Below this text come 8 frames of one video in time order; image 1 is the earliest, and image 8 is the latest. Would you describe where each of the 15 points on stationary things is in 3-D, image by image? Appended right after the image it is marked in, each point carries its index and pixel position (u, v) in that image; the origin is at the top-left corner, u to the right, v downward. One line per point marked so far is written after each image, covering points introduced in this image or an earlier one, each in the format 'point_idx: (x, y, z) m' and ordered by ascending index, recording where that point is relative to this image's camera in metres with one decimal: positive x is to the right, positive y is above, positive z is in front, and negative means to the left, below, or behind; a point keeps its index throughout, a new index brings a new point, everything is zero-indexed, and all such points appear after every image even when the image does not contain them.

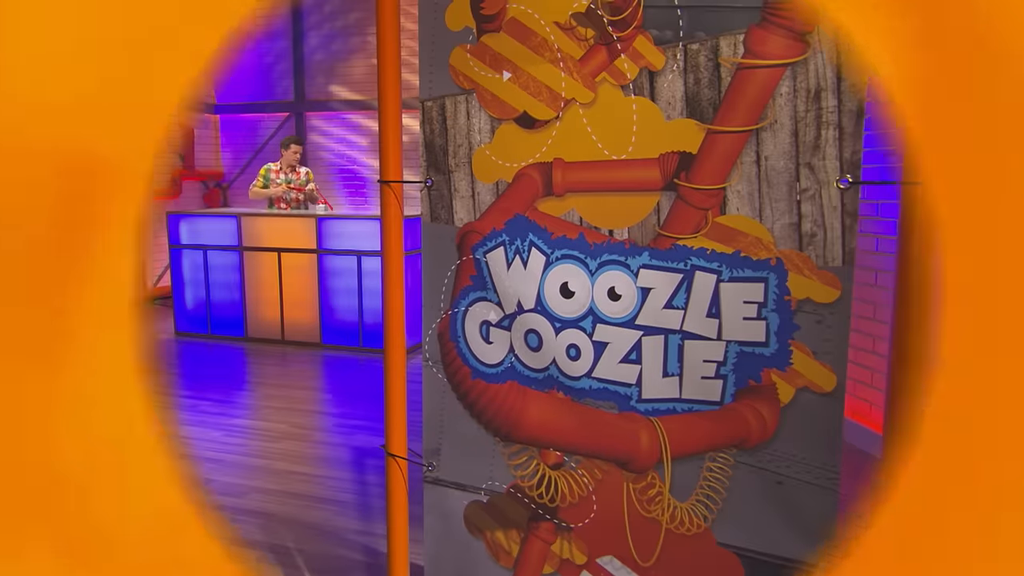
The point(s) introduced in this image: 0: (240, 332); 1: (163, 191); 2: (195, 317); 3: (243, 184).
0: (-2.0, -0.3, +7.0) m
1: (-3.1, +0.9, +8.4) m
2: (-2.4, -0.2, +7.1) m
3: (-2.6, +1.0, +9.1) m
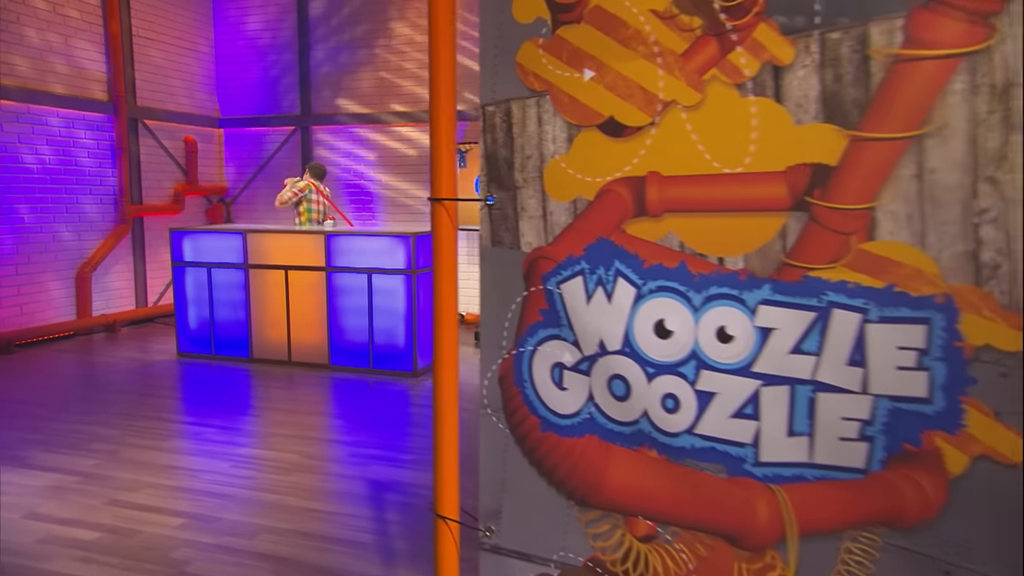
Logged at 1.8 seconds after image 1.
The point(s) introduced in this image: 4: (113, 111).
0: (-1.9, -0.5, +6.7) m
1: (-3.0, +0.7, +8.2) m
2: (-2.3, -0.4, +6.9) m
3: (-2.5, +0.8, +8.9) m
4: (-3.2, +1.4, +7.7) m
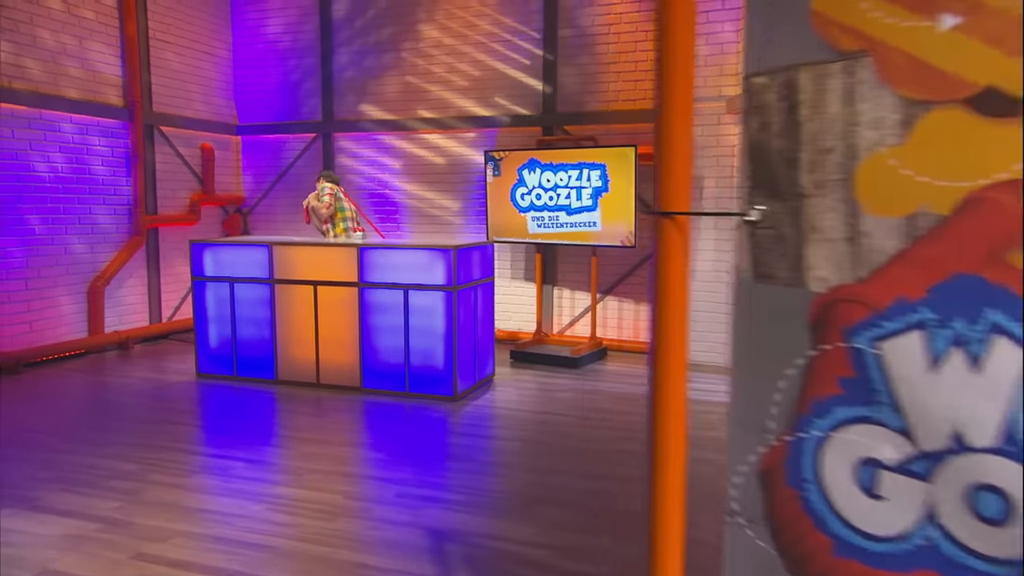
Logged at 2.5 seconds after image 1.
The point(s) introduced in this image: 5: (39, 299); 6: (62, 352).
0: (-1.6, -0.6, +6.3) m
1: (-2.7, +0.6, +7.8) m
2: (-2.0, -0.5, +6.5) m
3: (-2.2, +0.7, +8.5) m
4: (-2.9, +1.3, +7.3) m
5: (-3.3, -0.1, +6.5) m
6: (-3.1, -0.4, +6.5) m
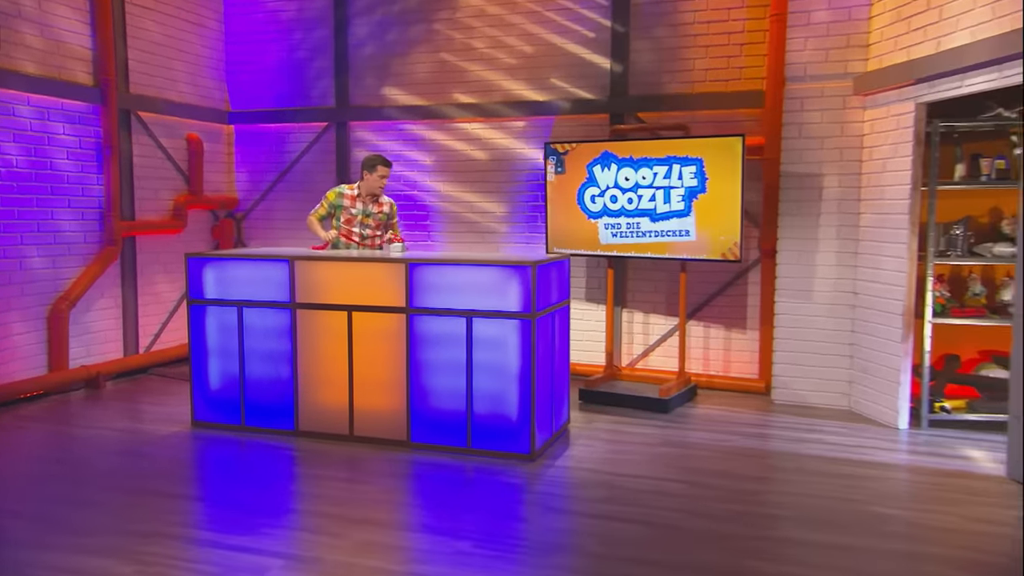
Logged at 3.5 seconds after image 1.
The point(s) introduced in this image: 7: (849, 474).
0: (-1.2, -0.7, +4.9) m
1: (-2.3, +0.4, +6.3) m
2: (-1.6, -0.6, +5.1) m
3: (-1.9, +0.5, +7.1) m
4: (-2.5, +1.2, +5.8) m
5: (-2.9, -0.2, +5.1) m
6: (-2.7, -0.6, +5.1) m
7: (+1.6, -0.9, +4.4) m
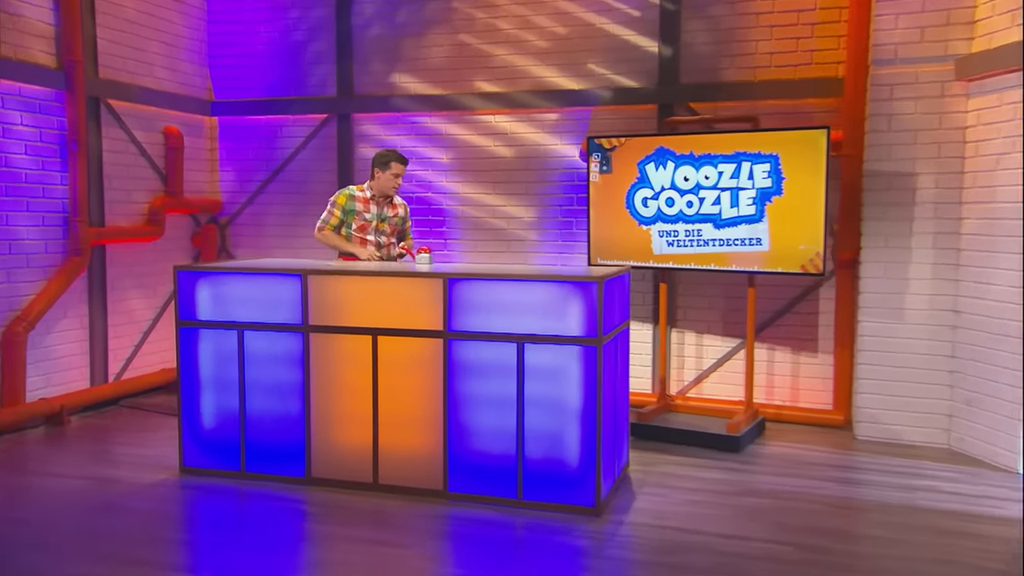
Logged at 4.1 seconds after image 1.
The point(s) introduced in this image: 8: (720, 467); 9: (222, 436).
0: (-0.9, -0.8, +4.1) m
1: (-2.2, +0.3, +5.5) m
2: (-1.3, -0.7, +4.2) m
3: (-1.7, +0.4, +6.2) m
4: (-2.4, +1.1, +5.0) m
5: (-2.6, -0.3, +4.2) m
6: (-2.5, -0.7, +4.2) m
7: (+1.8, -0.9, +3.7) m
8: (+1.0, -0.8, +4.4) m
9: (-1.3, -0.7, +4.3) m
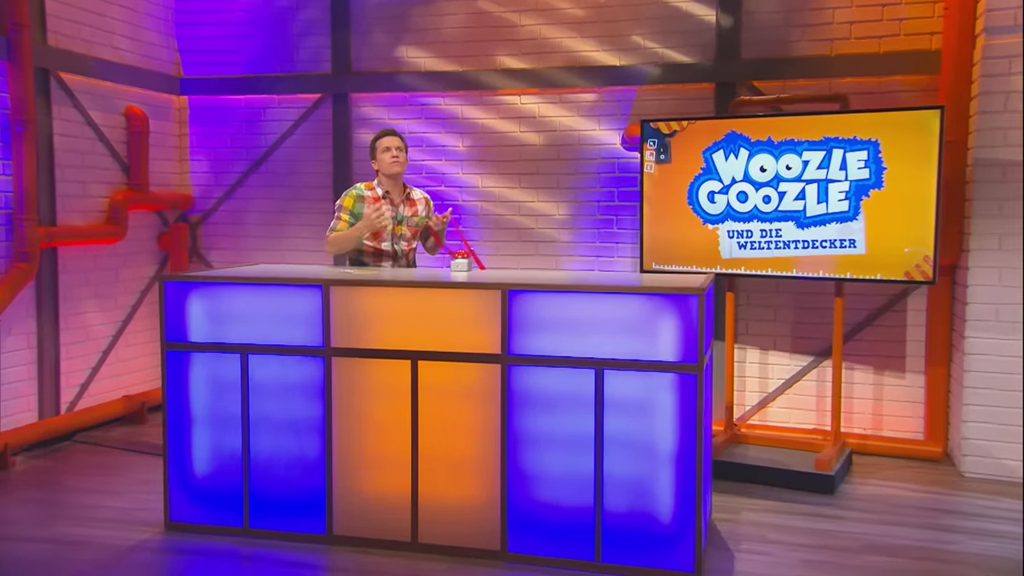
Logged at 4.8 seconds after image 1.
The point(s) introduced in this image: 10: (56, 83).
0: (-0.7, -0.8, +3.3) m
1: (-2.0, +0.3, +4.6) m
2: (-1.1, -0.7, +3.4) m
3: (-1.6, +0.4, +5.3) m
4: (-2.2, +1.0, +4.0) m
5: (-2.4, -0.4, +3.3) m
6: (-2.2, -0.7, +3.3) m
7: (+2.1, -1.0, +3.0) m
8: (+1.2, -0.9, +3.7) m
9: (-1.1, -0.7, +3.4) m
10: (-2.1, +1.0, +4.4) m
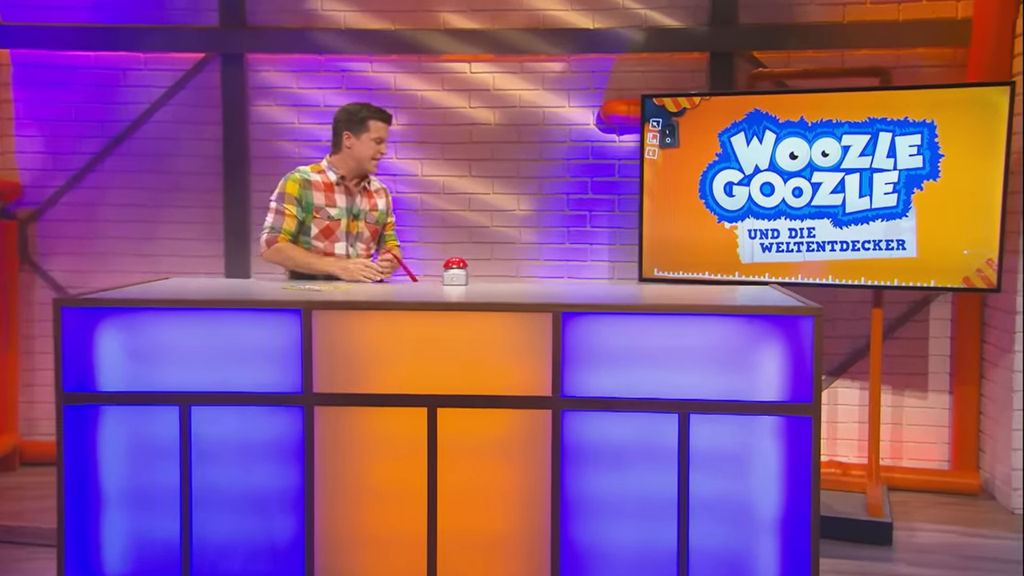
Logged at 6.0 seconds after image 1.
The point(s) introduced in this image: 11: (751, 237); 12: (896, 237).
0: (-0.6, -0.9, +2.2) m
1: (-2.1, +0.2, +3.2) m
2: (-1.0, -0.8, +2.2) m
3: (-1.9, +0.3, +4.1) m
4: (-2.2, +0.9, +2.7) m
5: (-2.3, -0.4, +1.9) m
6: (-2.1, -0.8, +1.9) m
7: (+2.2, -1.0, +2.5) m
8: (+1.2, -0.9, +3.1) m
9: (-1.0, -0.8, +2.3) m
10: (-2.2, +0.9, +3.0) m
11: (+0.9, +0.2, +3.4) m
12: (+1.3, +0.2, +3.3) m
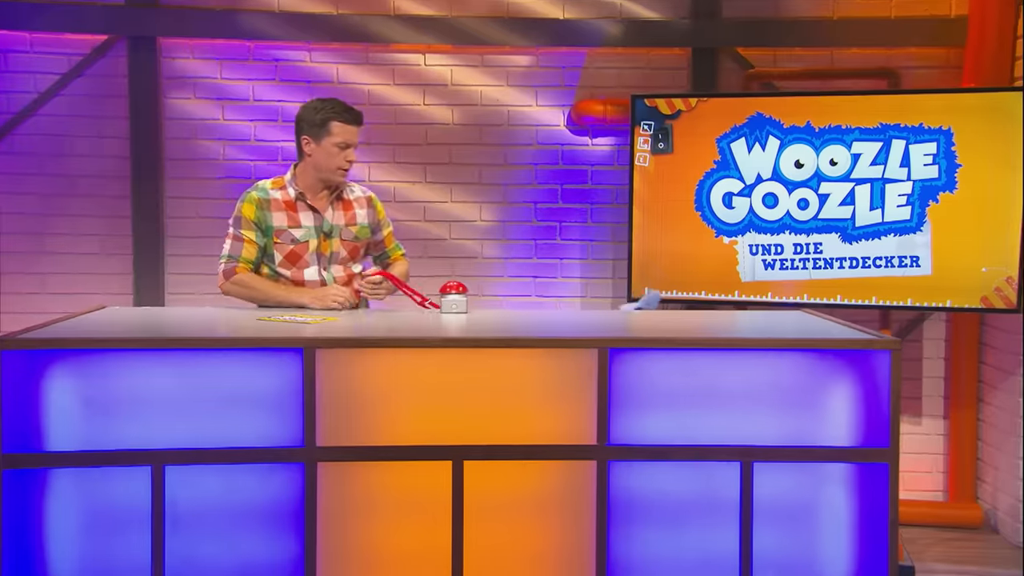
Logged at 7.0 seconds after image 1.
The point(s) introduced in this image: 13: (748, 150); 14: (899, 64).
0: (-0.5, -1.0, +1.7) m
1: (-2.2, +0.1, +2.5) m
2: (-0.9, -0.9, +1.7) m
3: (-2.0, +0.2, +3.4) m
4: (-2.2, +0.8, +2.0) m
5: (-2.1, -0.5, +1.2) m
6: (-2.0, -0.9, +1.2) m
7: (+2.2, -1.1, +2.4) m
8: (+1.2, -1.0, +2.8) m
9: (-0.9, -0.9, +1.7) m
10: (-2.2, +0.8, +2.3) m
11: (+0.8, +0.1, +3.0) m
12: (+1.3, +0.1, +3.0) m
13: (+0.8, +0.4, +3.0) m
14: (+1.4, +0.8, +3.5) m
